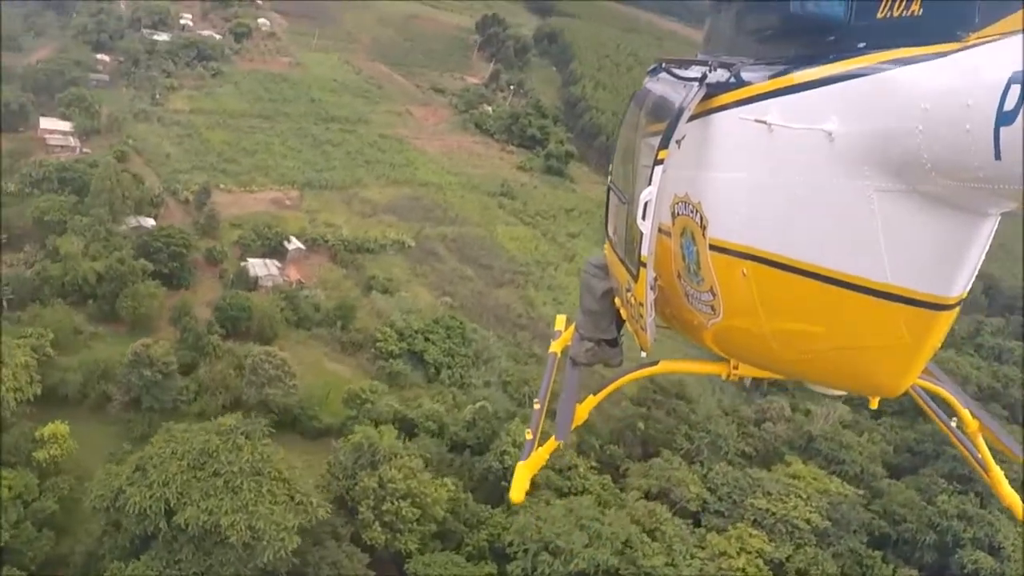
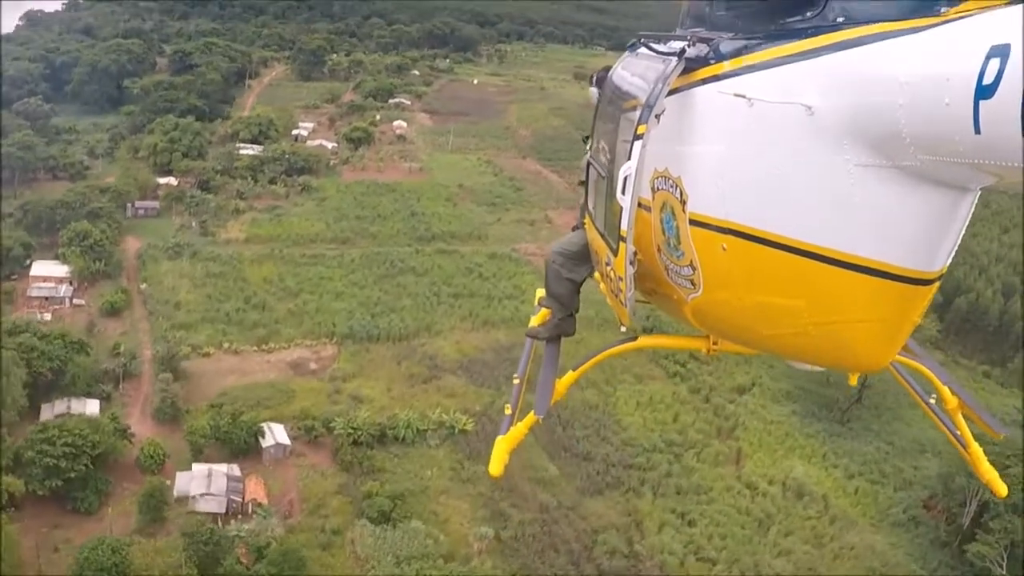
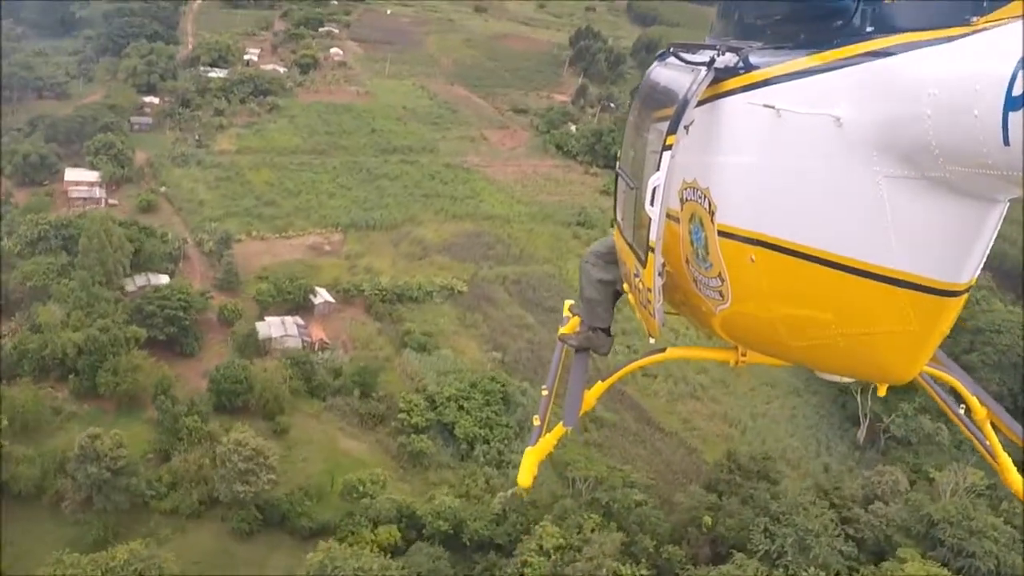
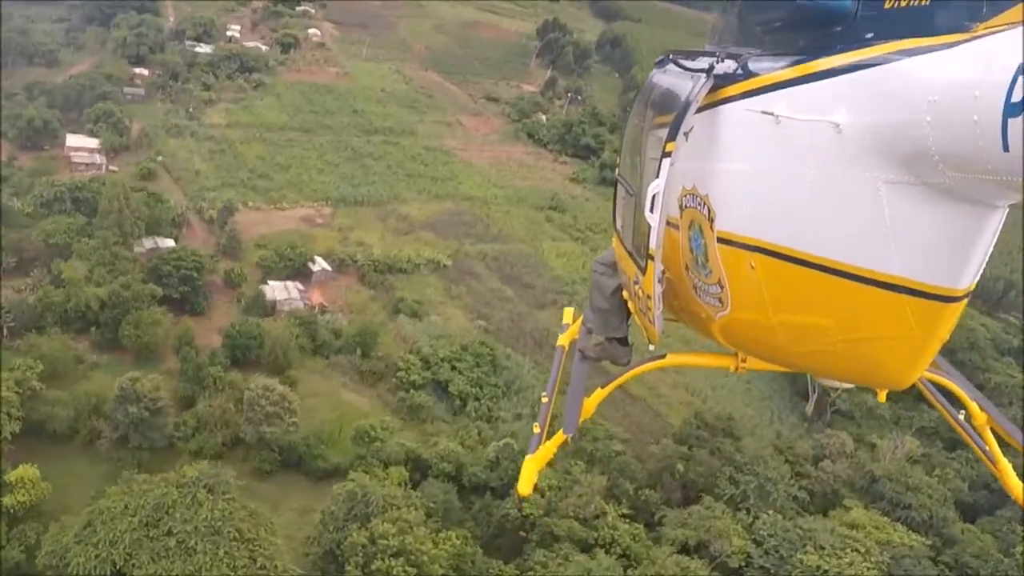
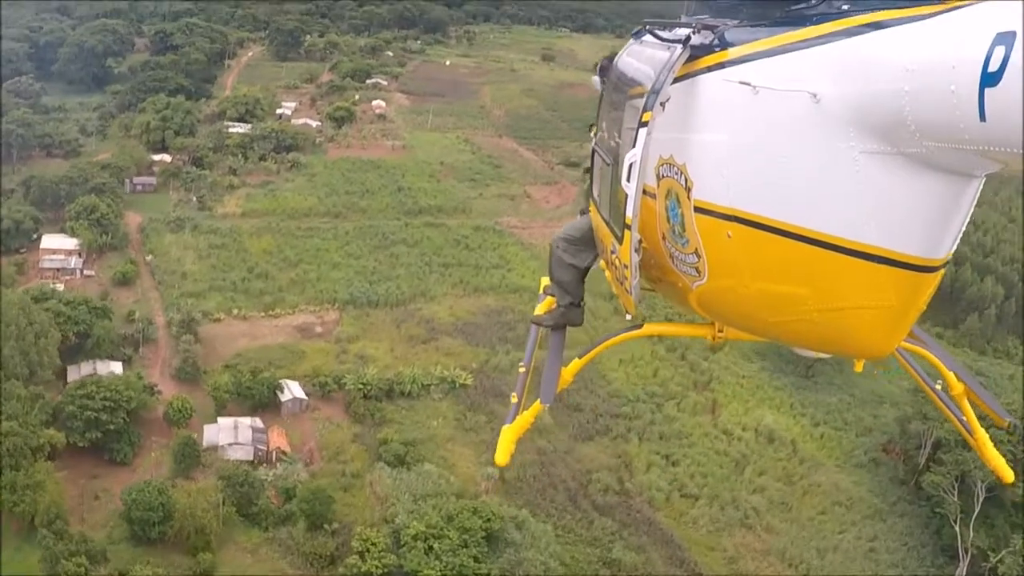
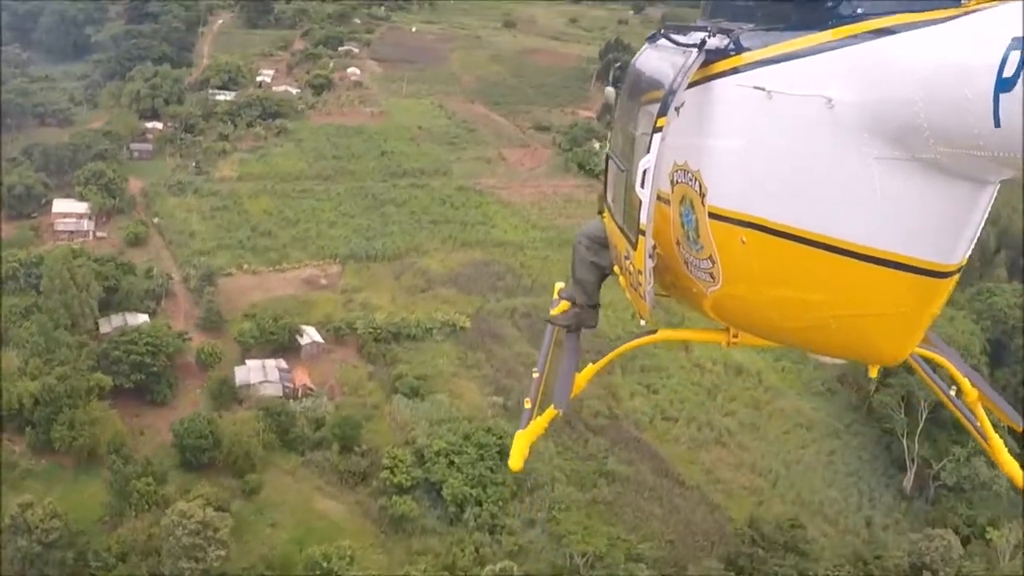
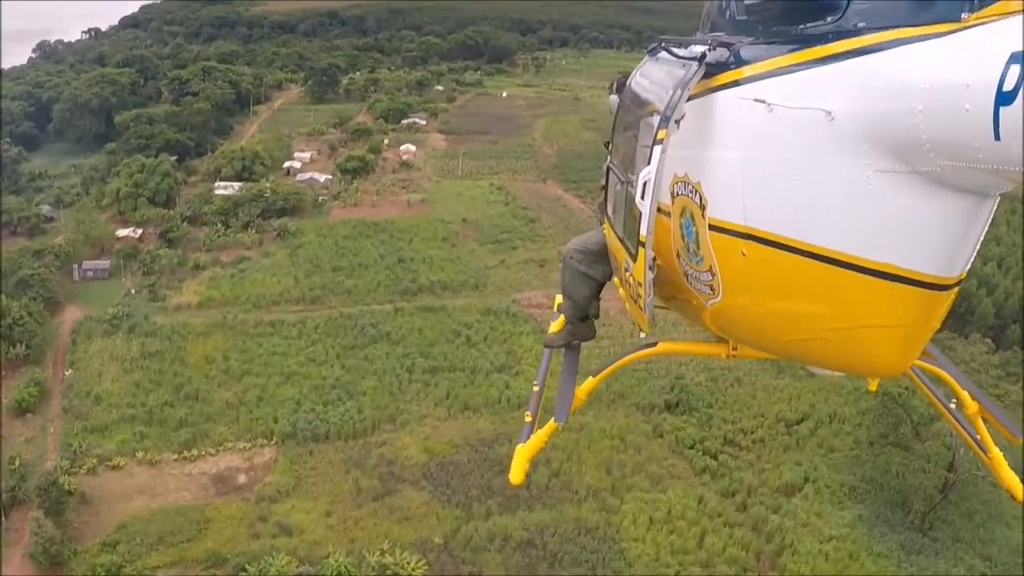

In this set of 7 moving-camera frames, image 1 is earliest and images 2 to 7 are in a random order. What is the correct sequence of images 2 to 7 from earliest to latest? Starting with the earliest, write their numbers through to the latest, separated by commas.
4, 3, 6, 5, 2, 7
